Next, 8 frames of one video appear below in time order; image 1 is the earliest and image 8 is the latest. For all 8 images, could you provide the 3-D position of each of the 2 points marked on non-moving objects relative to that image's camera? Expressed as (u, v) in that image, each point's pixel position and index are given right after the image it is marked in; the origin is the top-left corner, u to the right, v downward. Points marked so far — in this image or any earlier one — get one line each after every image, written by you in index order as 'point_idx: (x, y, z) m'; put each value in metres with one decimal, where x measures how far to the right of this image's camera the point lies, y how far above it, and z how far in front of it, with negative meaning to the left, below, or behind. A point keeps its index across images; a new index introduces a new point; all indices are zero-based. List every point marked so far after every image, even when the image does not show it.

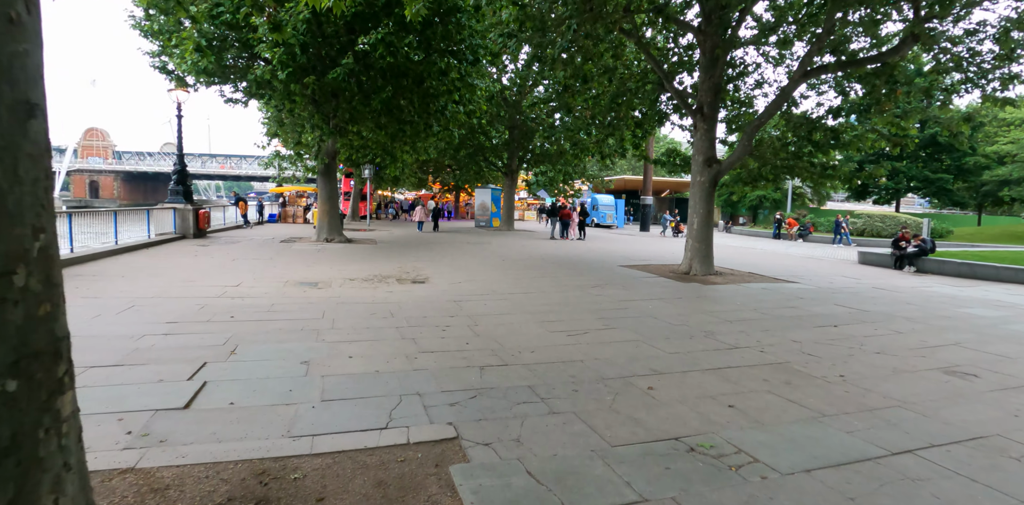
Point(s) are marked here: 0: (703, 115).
0: (+4.6, +3.3, +11.3) m
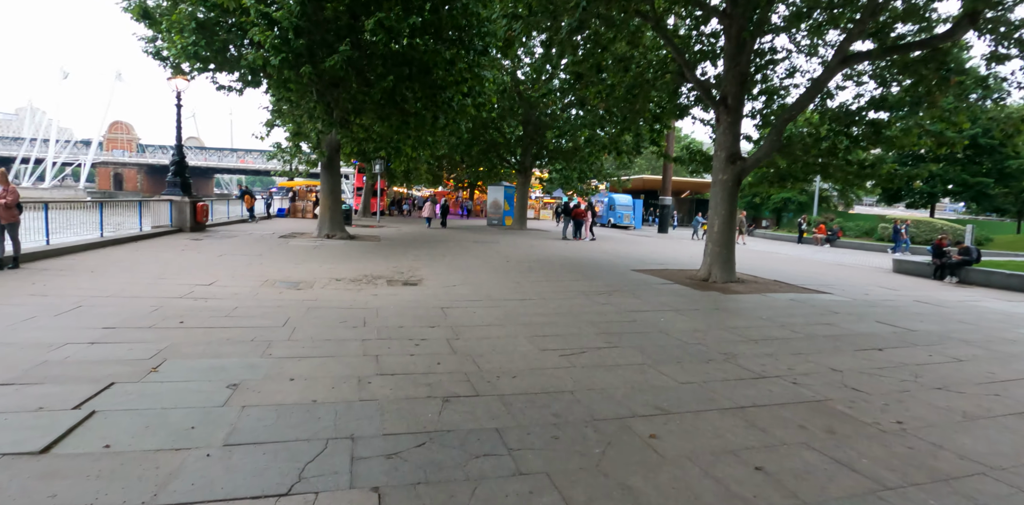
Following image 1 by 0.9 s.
0: (+4.7, +3.2, +10.3) m
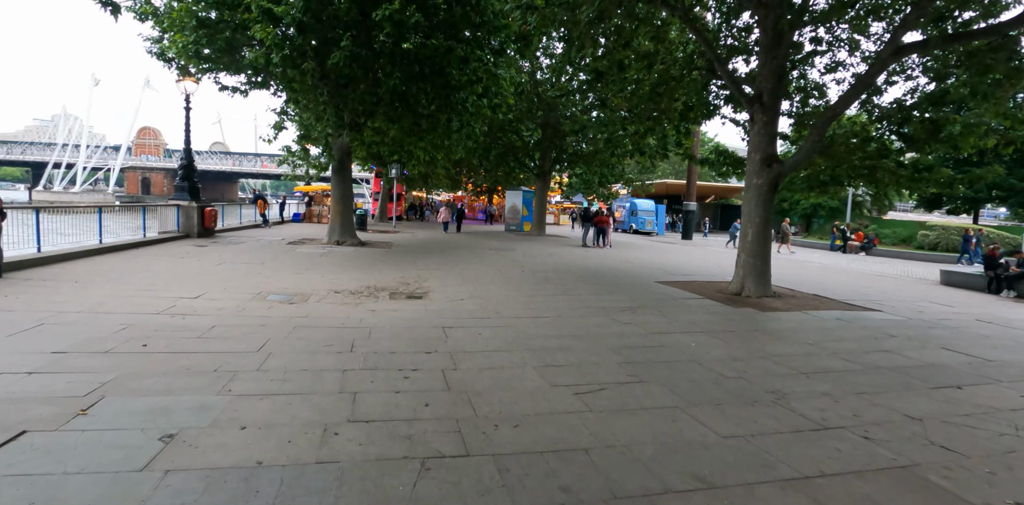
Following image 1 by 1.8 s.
0: (+5.0, +2.9, +9.4) m
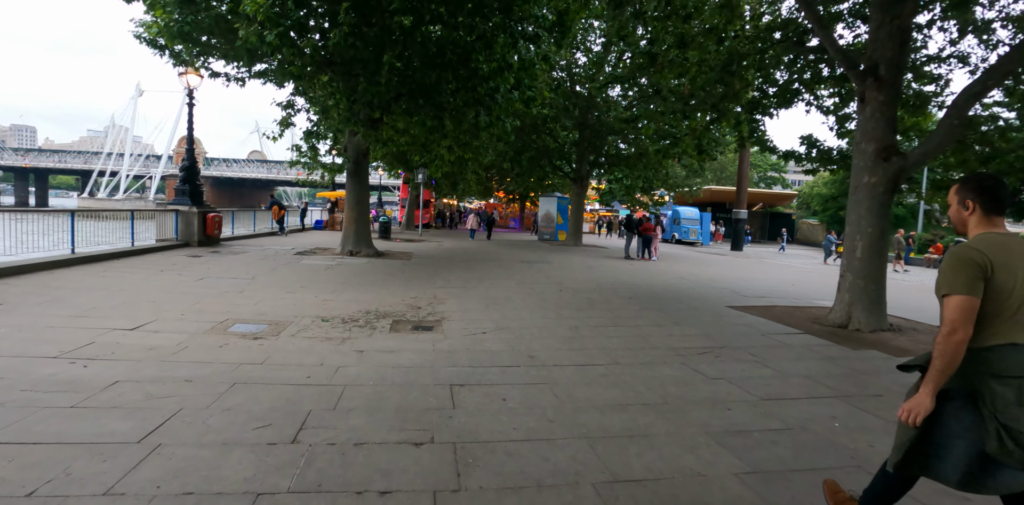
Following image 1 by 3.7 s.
0: (+5.6, +2.6, +7.2) m
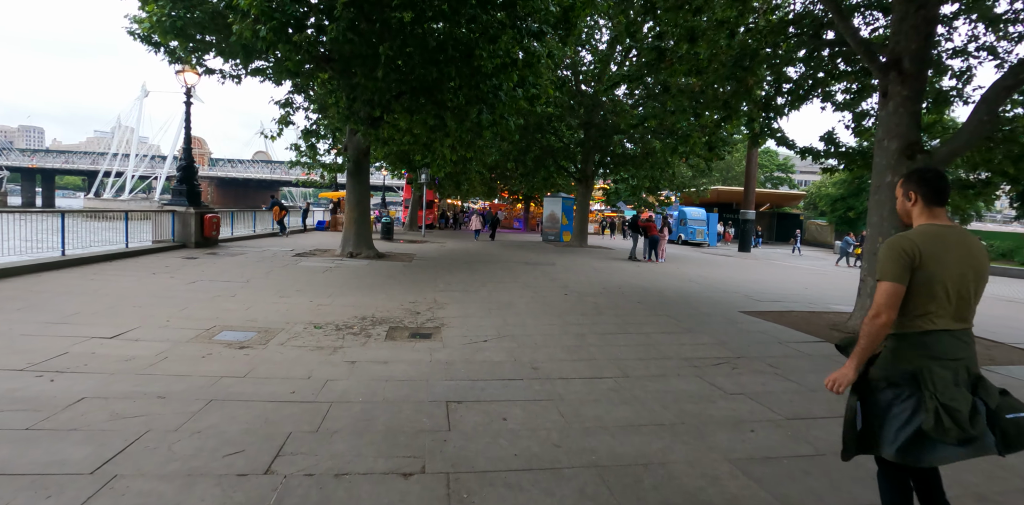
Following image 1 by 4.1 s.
0: (+5.6, +2.6, +6.8) m
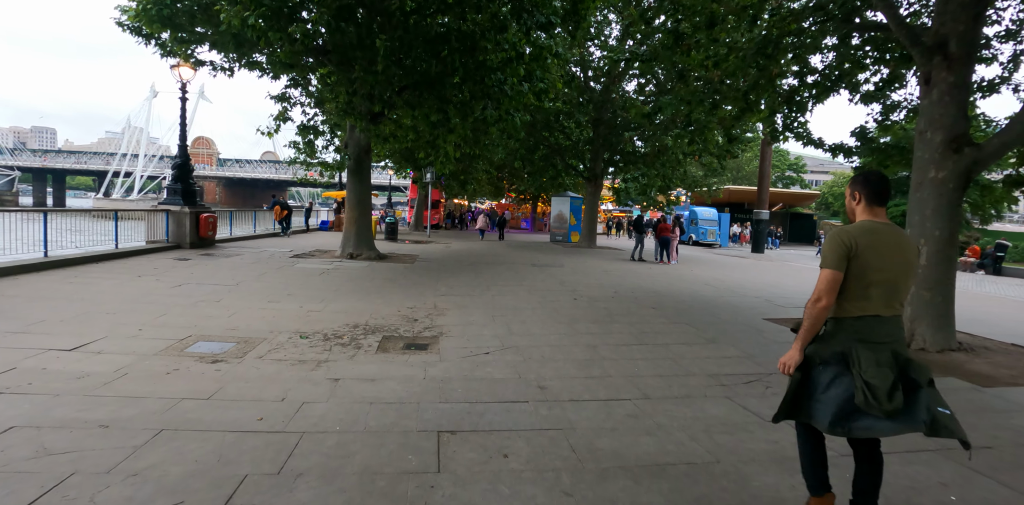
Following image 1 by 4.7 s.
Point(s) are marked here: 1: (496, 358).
0: (+5.7, +2.5, +6.2) m
1: (-0.2, -1.1, +4.9) m
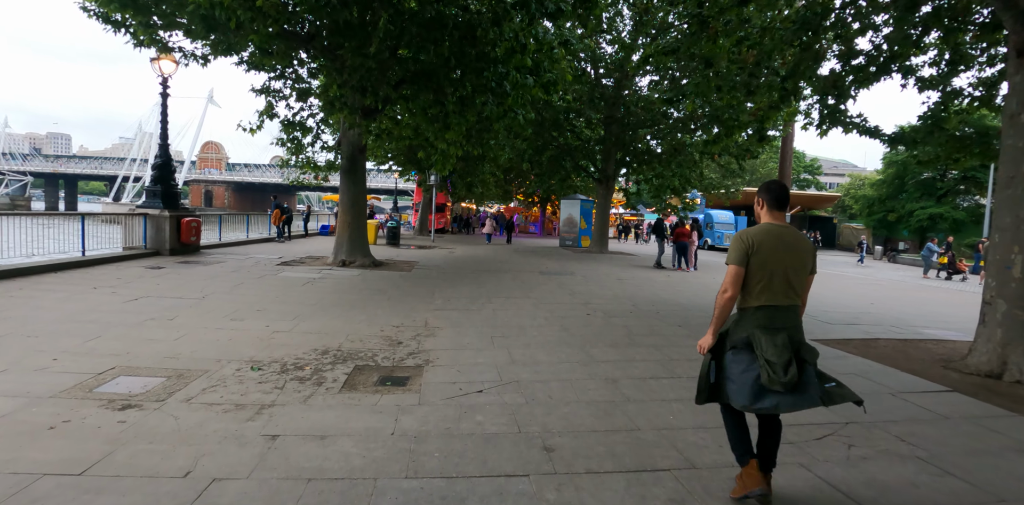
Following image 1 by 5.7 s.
0: (+5.7, +2.4, +5.1) m
1: (-0.2, -1.2, +3.8) m
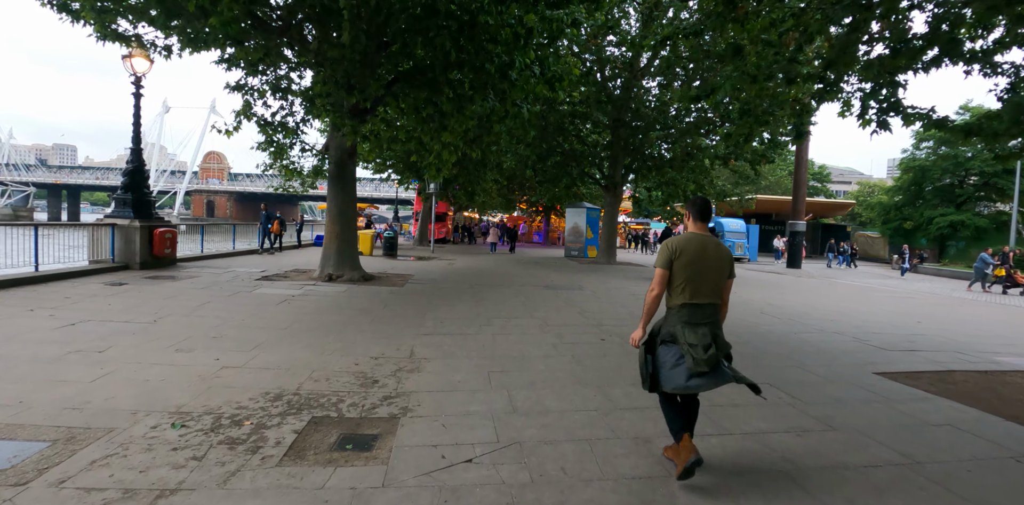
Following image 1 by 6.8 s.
0: (+5.7, +2.3, +4.1) m
1: (-0.2, -1.3, +2.8) m
